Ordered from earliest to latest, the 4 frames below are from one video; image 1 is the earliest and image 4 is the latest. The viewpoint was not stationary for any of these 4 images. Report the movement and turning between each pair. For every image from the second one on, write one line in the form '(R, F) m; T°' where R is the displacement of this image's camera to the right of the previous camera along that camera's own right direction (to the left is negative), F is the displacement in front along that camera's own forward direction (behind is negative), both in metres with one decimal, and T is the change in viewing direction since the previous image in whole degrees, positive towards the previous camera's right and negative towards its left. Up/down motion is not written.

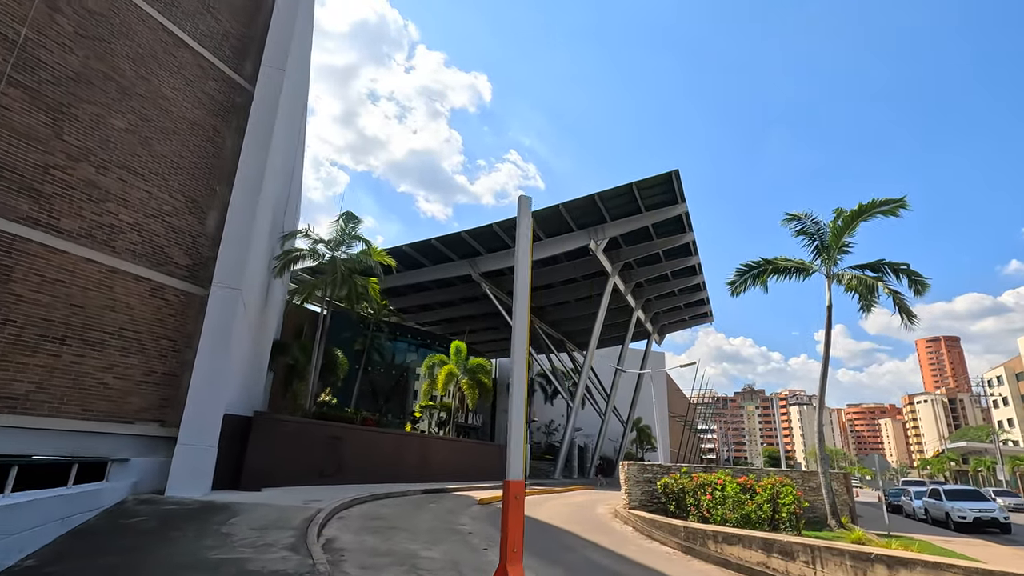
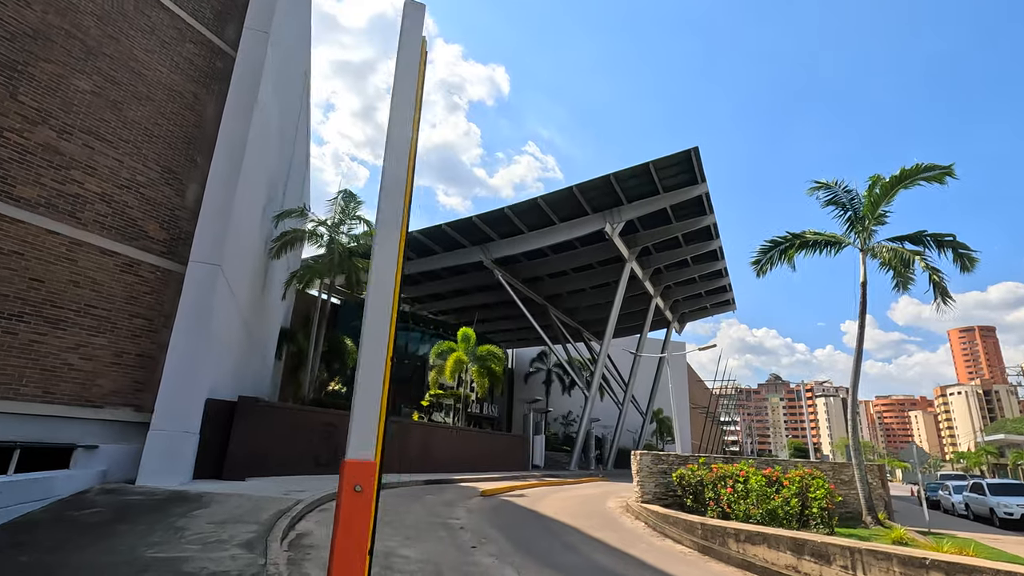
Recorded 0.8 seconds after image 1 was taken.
(+0.4, +1.0) m; -2°
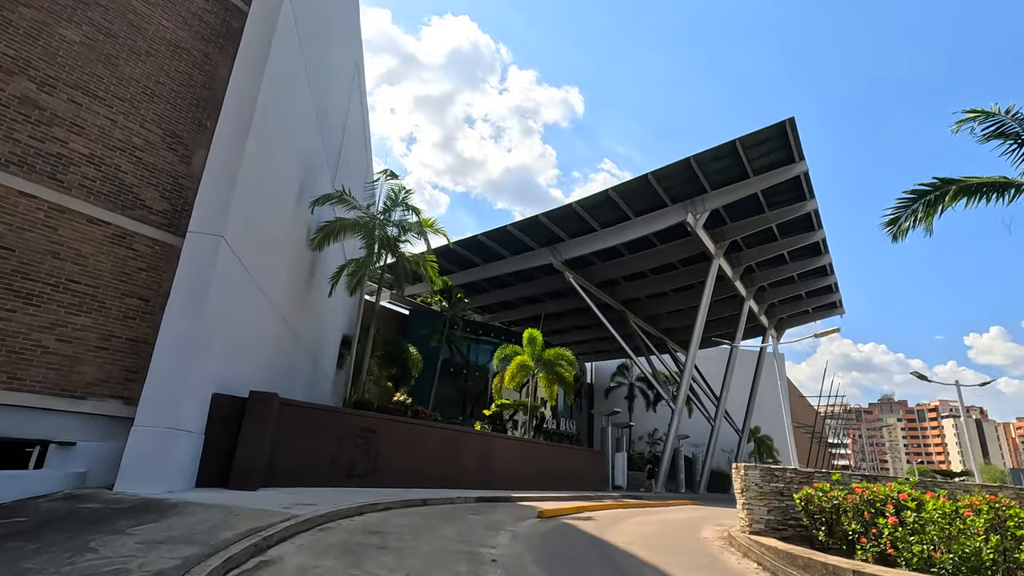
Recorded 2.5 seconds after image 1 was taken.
(+0.4, +2.3) m; -8°
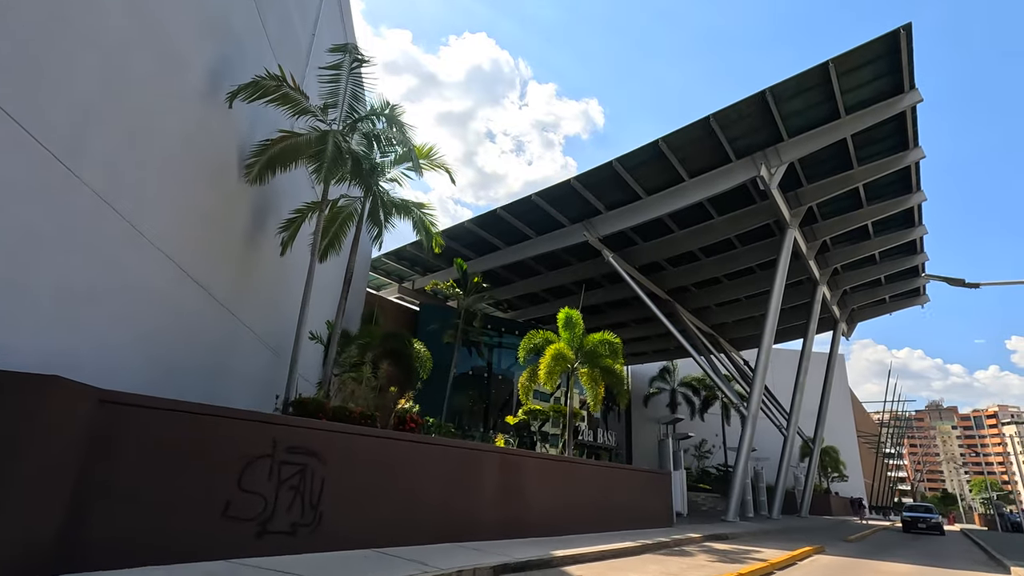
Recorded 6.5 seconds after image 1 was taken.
(-0.2, +5.3) m; -2°
